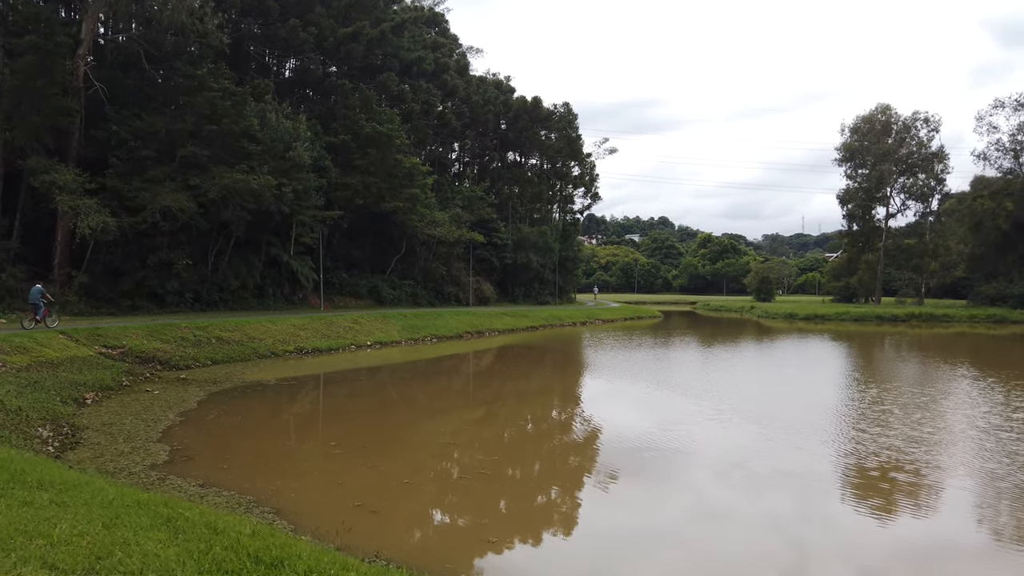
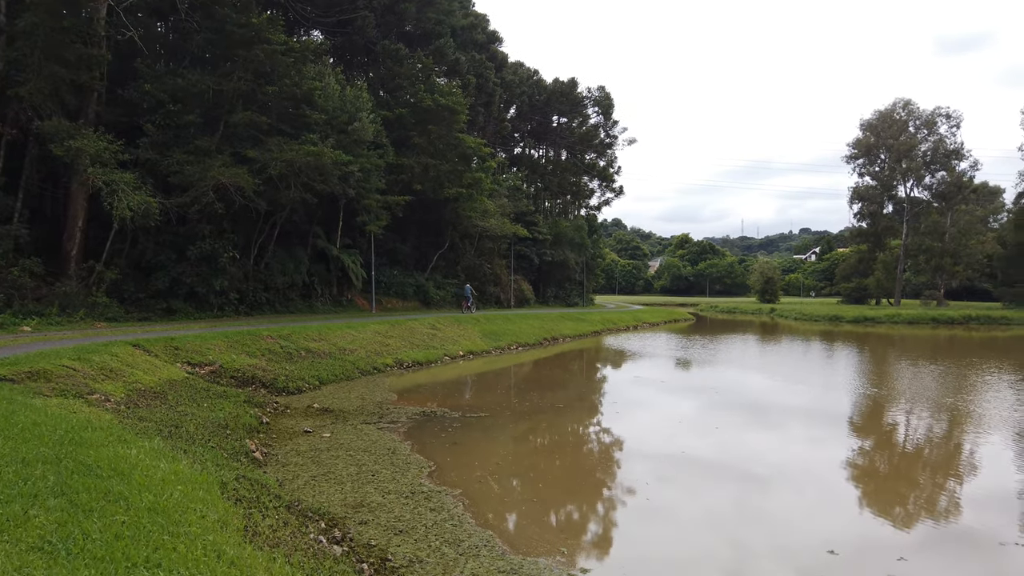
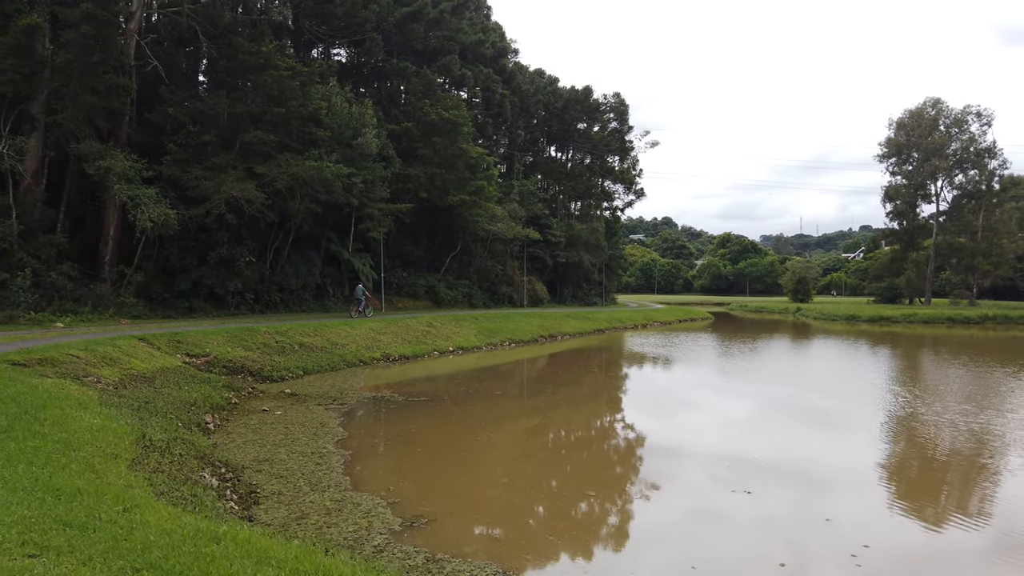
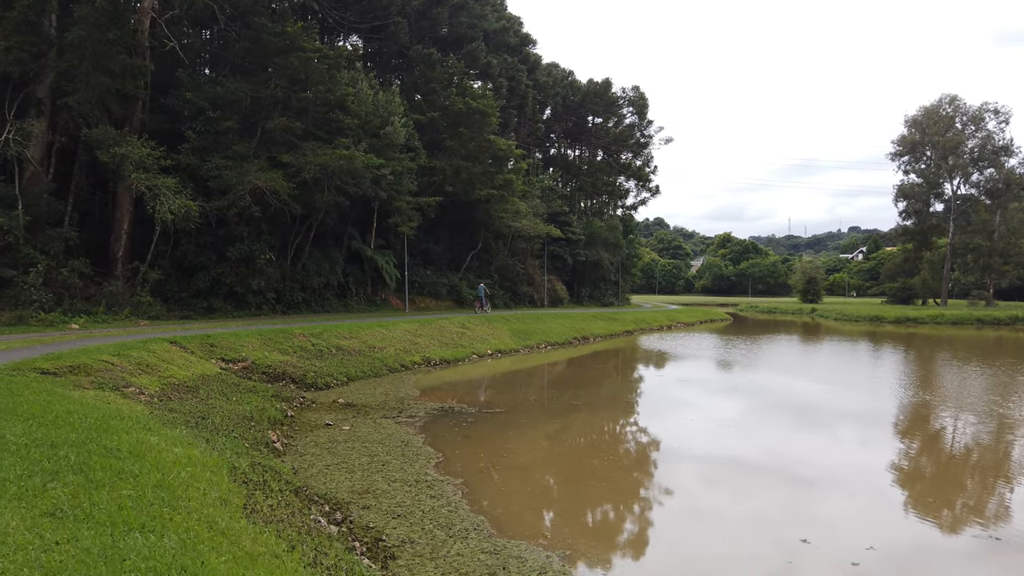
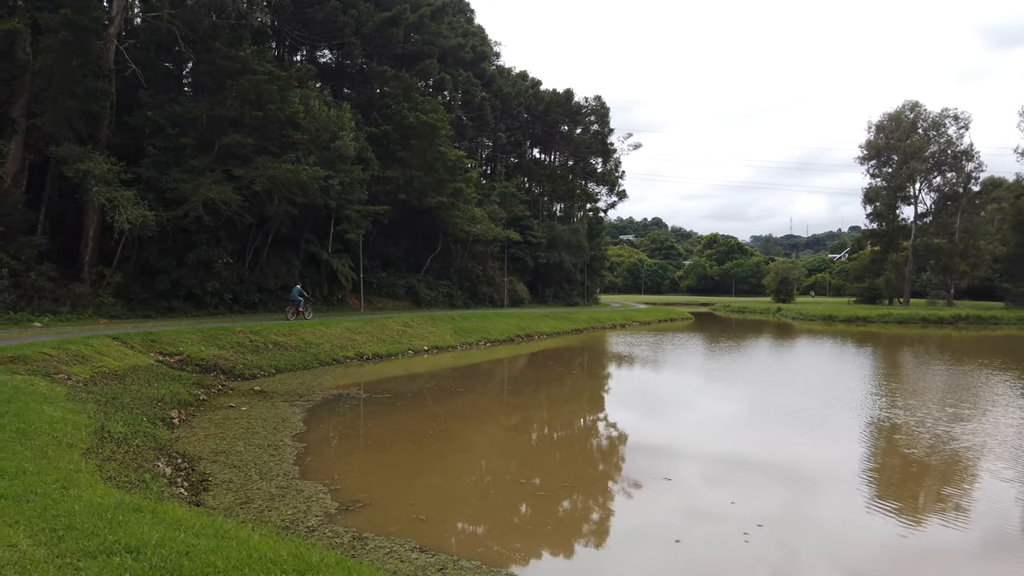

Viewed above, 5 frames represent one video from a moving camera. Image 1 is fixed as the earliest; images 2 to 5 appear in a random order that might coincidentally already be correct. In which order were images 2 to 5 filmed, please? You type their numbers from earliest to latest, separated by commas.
5, 3, 4, 2
